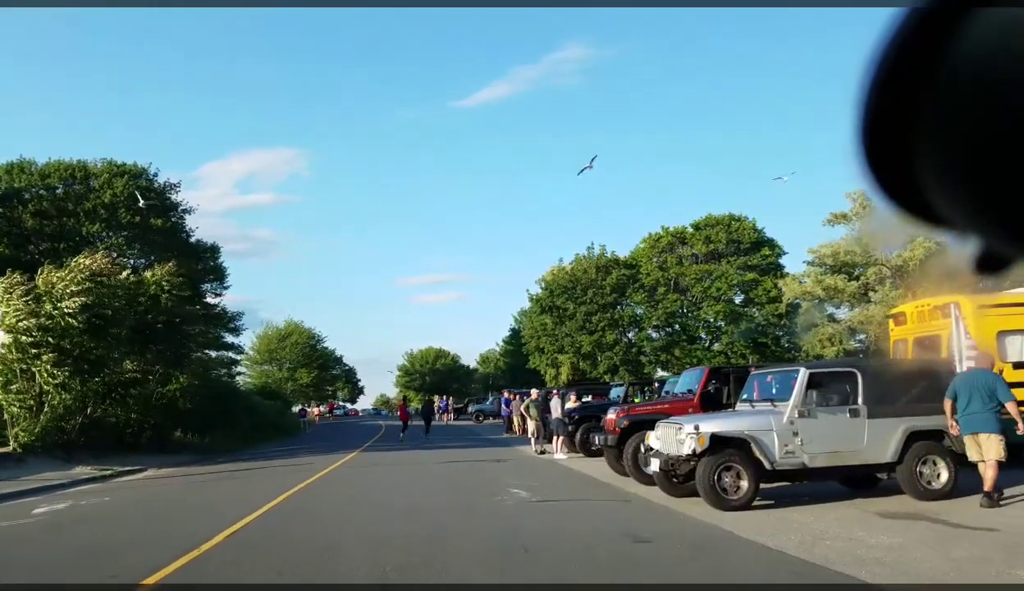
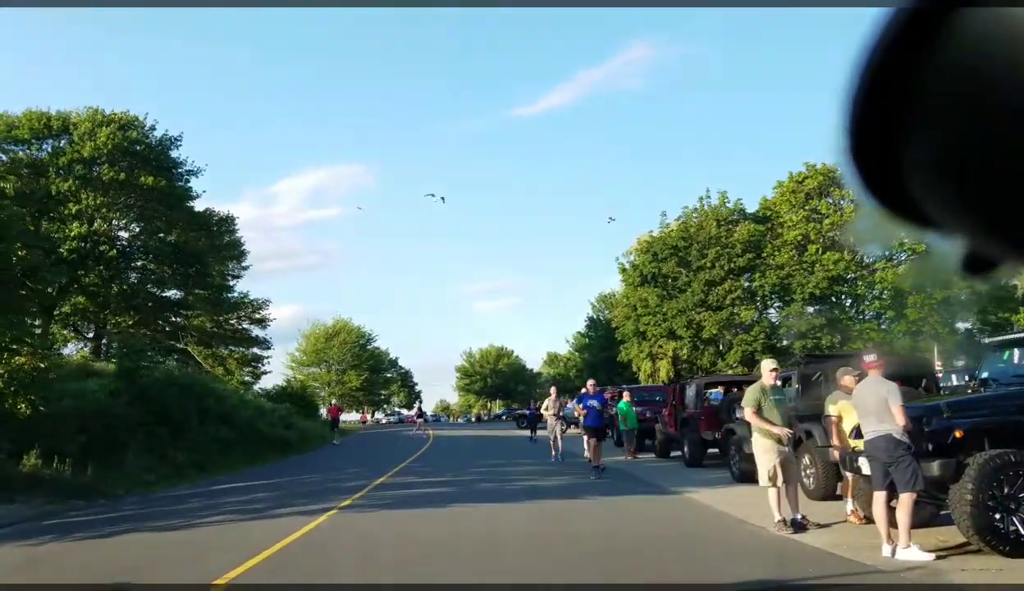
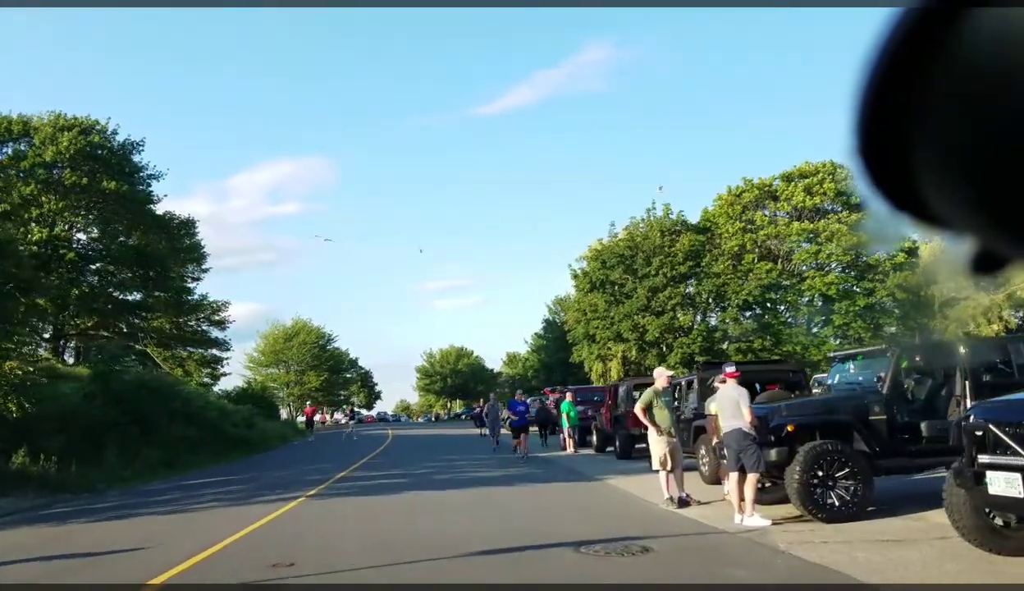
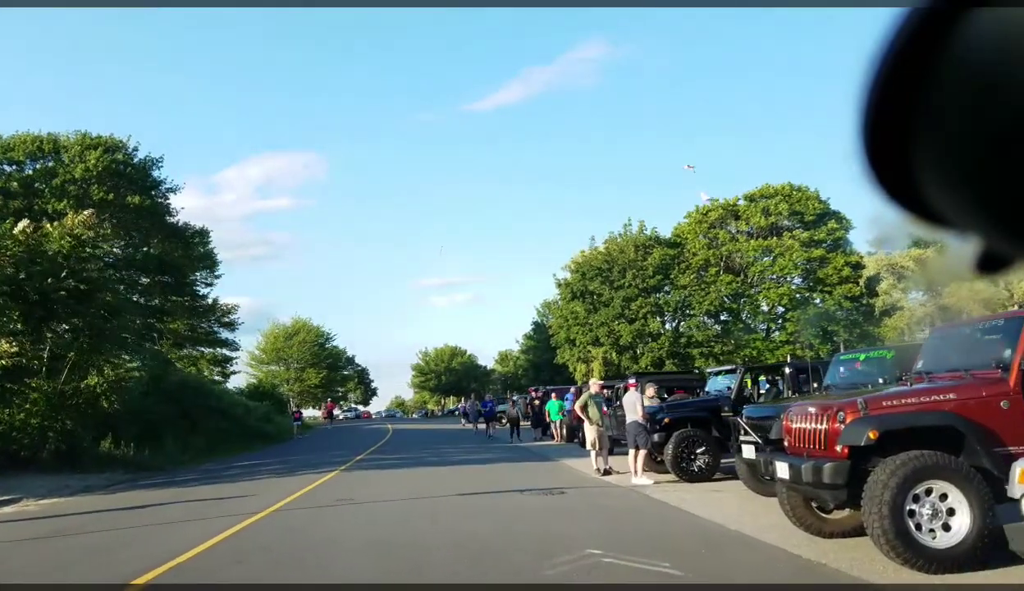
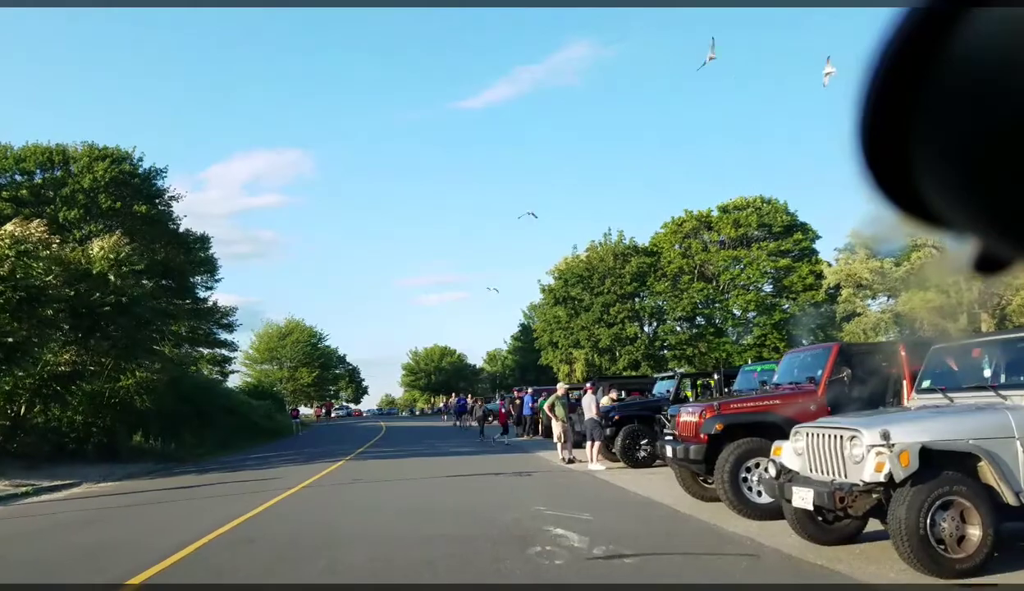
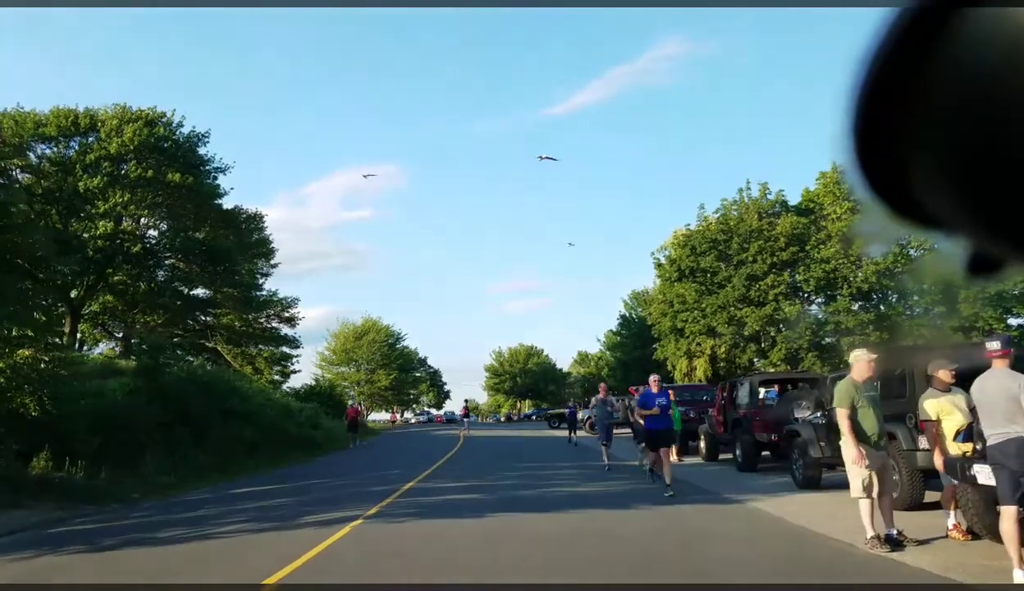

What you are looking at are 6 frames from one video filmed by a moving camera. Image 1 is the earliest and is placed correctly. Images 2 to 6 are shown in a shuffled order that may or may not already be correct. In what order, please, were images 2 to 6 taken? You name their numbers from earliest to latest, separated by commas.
5, 4, 3, 2, 6
